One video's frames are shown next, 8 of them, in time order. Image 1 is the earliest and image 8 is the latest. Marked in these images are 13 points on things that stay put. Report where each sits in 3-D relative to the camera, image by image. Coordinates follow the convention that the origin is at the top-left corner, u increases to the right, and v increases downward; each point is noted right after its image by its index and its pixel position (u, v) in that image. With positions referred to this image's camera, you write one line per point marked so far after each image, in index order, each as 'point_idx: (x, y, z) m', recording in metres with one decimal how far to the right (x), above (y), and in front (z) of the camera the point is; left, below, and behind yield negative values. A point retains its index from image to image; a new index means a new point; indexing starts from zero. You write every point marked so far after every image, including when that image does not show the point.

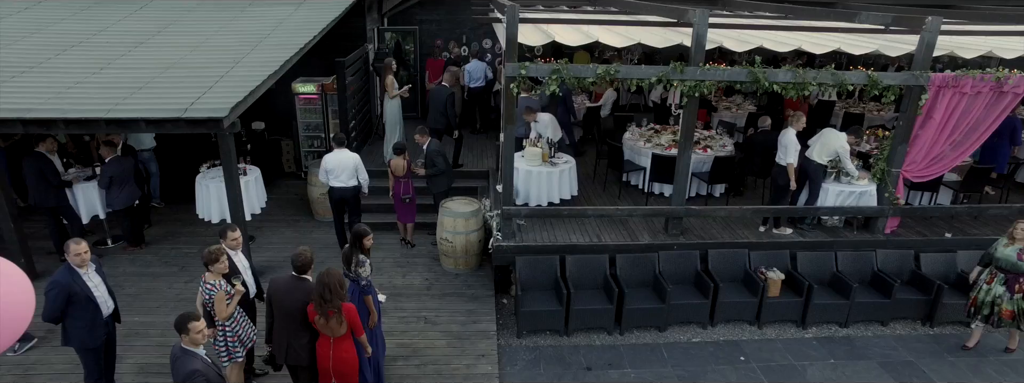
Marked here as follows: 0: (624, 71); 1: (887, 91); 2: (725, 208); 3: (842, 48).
0: (+1.9, +2.0, +6.0) m
1: (+6.8, +1.8, +6.3) m
2: (+4.0, -0.3, +6.7) m
3: (+6.1, +2.8, +6.7) m
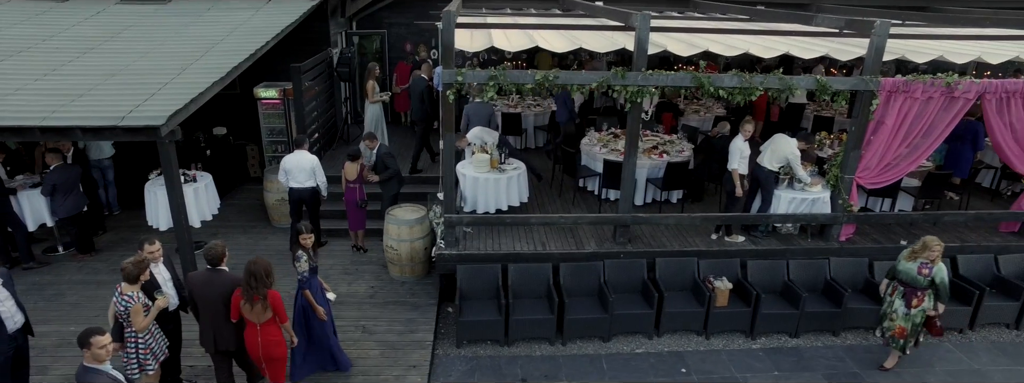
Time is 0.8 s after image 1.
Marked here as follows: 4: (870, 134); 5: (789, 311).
0: (+0.8, +1.9, +5.9) m
1: (+5.8, +1.7, +6.2) m
2: (+2.9, -0.5, +6.6) m
3: (+5.1, +2.6, +6.6) m
4: (+6.6, +1.1, +6.4) m
5: (+4.9, -2.1, +6.2) m
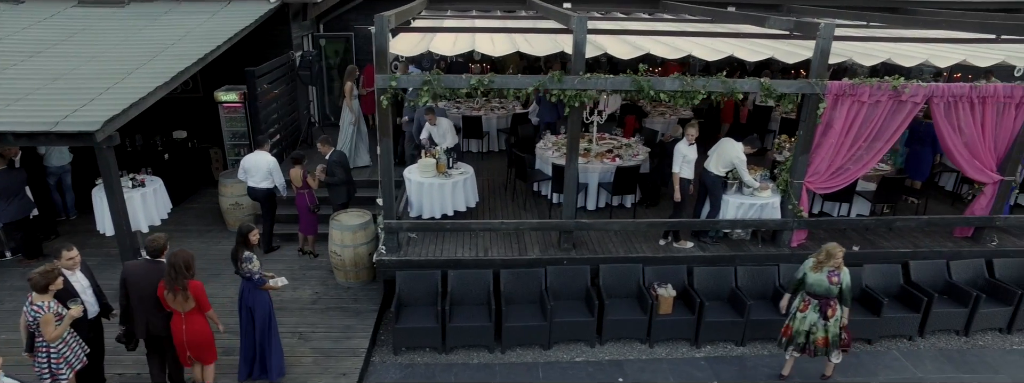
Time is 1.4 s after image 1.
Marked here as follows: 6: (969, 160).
0: (-0.2, +1.8, +5.8) m
1: (+4.7, +1.6, +6.1) m
2: (+1.9, -0.6, +6.5) m
3: (+4.0, +2.5, +6.5) m
4: (+5.5, +1.0, +6.3) m
5: (+3.8, -2.2, +6.1) m
6: (+8.5, +0.6, +6.4) m
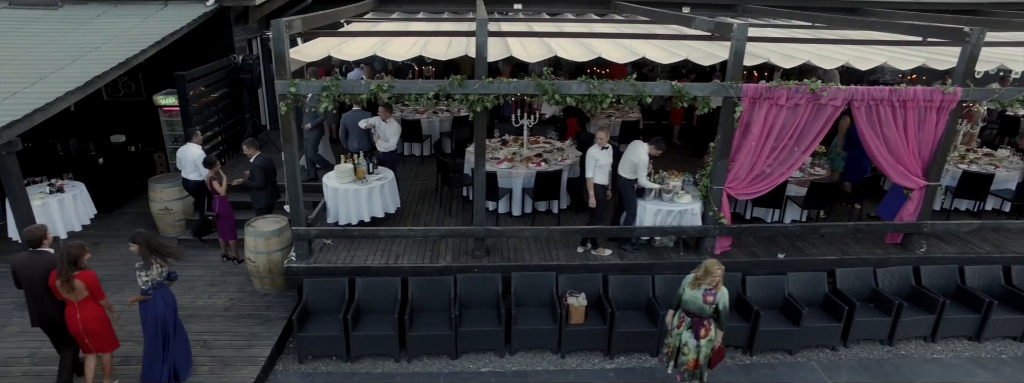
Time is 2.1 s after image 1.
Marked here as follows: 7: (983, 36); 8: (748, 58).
0: (-1.8, +1.7, +5.7) m
1: (+3.1, +1.5, +5.9) m
2: (+0.3, -0.7, +6.3) m
3: (+2.5, +2.4, +6.4) m
4: (+3.9, +0.9, +6.1) m
5: (+2.3, -2.3, +5.9) m
6: (+6.9, +0.5, +6.3) m
7: (+7.9, +2.6, +5.9) m
8: (+4.2, +2.4, +6.4) m
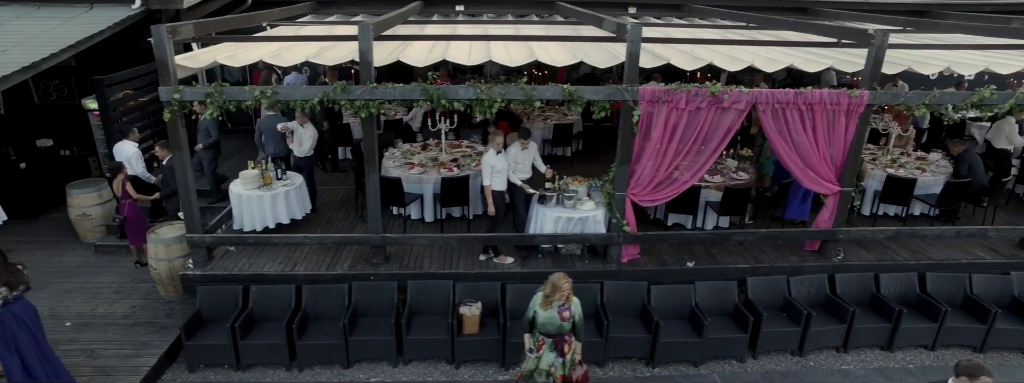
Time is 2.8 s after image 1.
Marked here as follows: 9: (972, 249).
0: (-3.6, +1.6, +5.5) m
1: (+1.3, +1.4, +5.8) m
2: (-1.5, -0.8, +6.2) m
3: (+0.7, +2.3, +6.2) m
4: (+2.1, +0.8, +5.9) m
5: (+0.5, -2.4, +5.8) m
6: (+5.1, +0.4, +6.1) m
7: (+6.1, +2.5, +5.7) m
8: (+2.4, +2.3, +6.2) m
9: (+9.1, -1.2, +7.0) m
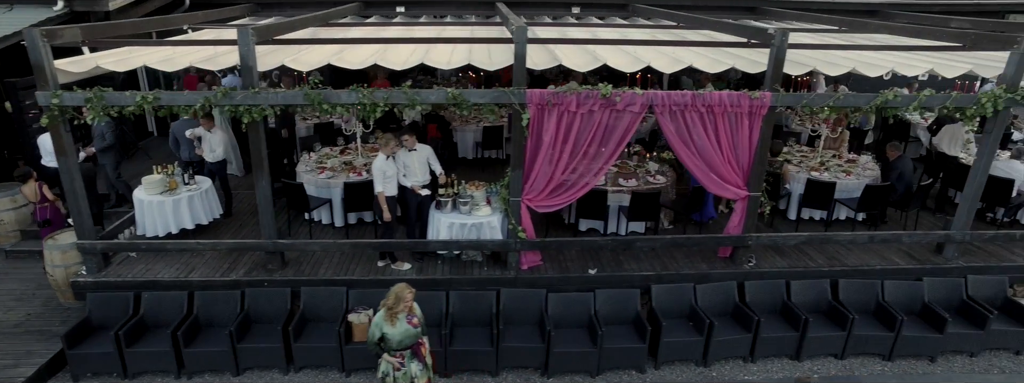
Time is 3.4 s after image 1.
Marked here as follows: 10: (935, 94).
0: (-5.4, +1.5, +5.4) m
1: (-0.4, +1.3, +5.6) m
2: (-3.3, -0.9, +6.1) m
3: (-1.1, +2.2, +6.1) m
4: (+0.4, +0.7, +5.8) m
5: (-1.3, -2.5, +5.7) m
6: (+3.3, +0.3, +6.0) m
7: (+4.3, +2.4, +5.6) m
8: (+0.7, +2.2, +6.1) m
9: (+7.3, -1.2, +6.8) m
10: (+7.0, +1.6, +5.9) m
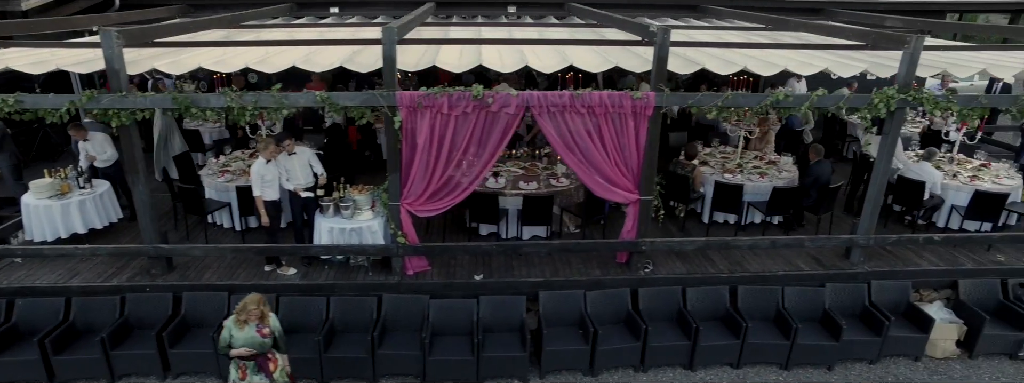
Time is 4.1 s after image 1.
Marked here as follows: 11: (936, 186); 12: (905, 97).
0: (-7.4, +1.4, +5.3) m
1: (-2.4, +1.2, +5.5) m
2: (-5.2, -0.9, +6.0) m
3: (-3.1, +2.2, +6.0) m
4: (-1.6, +0.6, +5.7) m
5: (-3.3, -2.6, +5.5) m
6: (+1.4, +0.2, +5.8) m
7: (+2.4, +2.4, +5.4) m
8: (-1.3, +2.2, +6.0) m
9: (+5.4, -1.3, +6.7) m
10: (+5.1, +1.6, +5.7) m
11: (+8.3, +0.1, +6.9) m
12: (+6.4, +1.5, +5.7) m
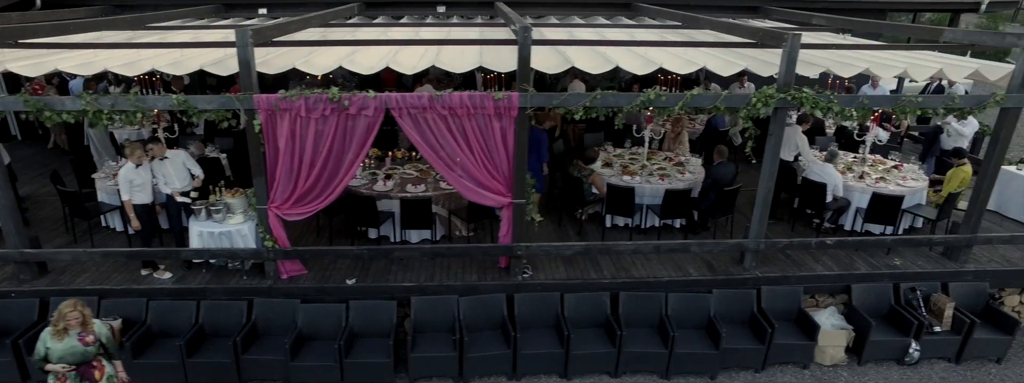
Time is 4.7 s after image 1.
0: (-9.5, +1.3, +5.2) m
1: (-4.5, +1.2, +5.4) m
2: (-7.3, -1.0, +5.9) m
3: (-5.2, +2.1, +5.9) m
4: (-3.7, +0.6, +5.6) m
5: (-5.4, -2.6, +5.4) m
6: (-0.7, +0.2, +5.7) m
7: (+0.2, +2.3, +5.3) m
8: (-3.4, +2.1, +5.9) m
9: (+3.3, -1.3, +6.5) m
10: (+3.0, +1.5, +5.5) m
11: (+6.2, +0.1, +6.7) m
12: (+4.3, +1.5, +5.5) m
